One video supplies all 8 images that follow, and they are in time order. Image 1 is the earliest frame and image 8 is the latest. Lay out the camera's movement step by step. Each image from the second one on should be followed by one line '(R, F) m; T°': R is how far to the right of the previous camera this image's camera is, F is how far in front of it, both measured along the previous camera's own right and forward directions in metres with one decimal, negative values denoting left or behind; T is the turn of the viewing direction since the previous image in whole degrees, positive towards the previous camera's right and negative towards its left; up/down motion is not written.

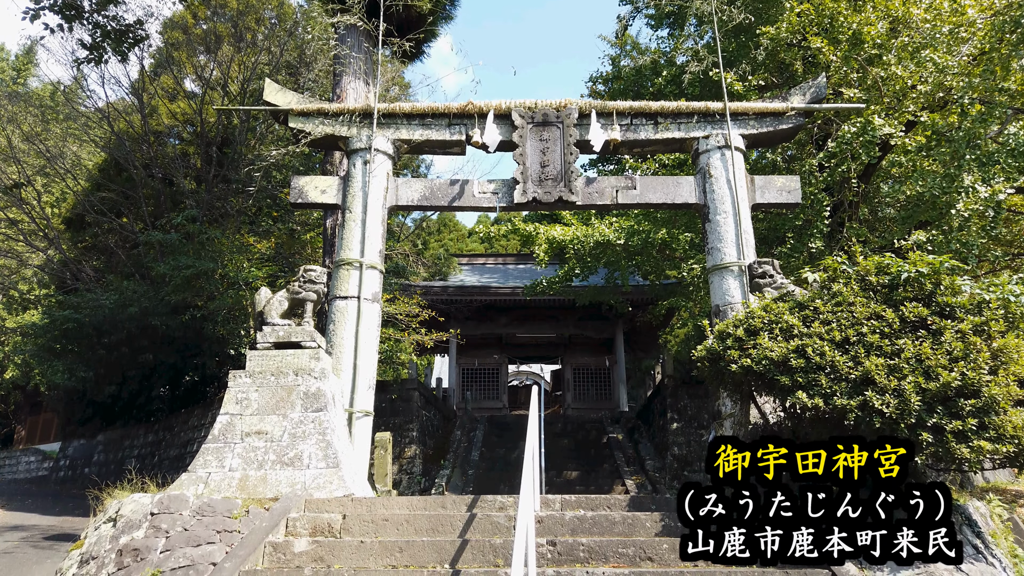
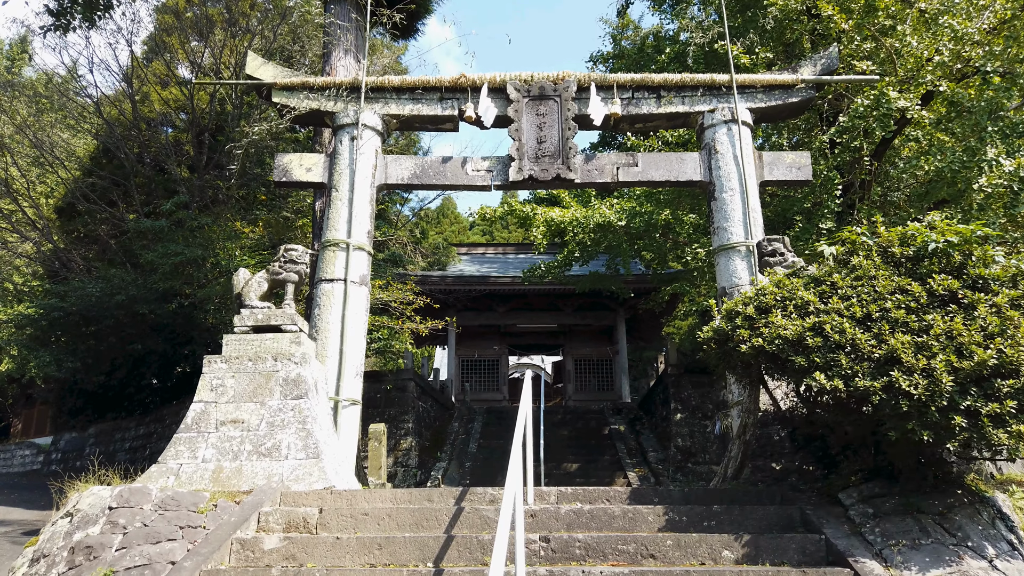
(+0.1, +0.4) m; 0°
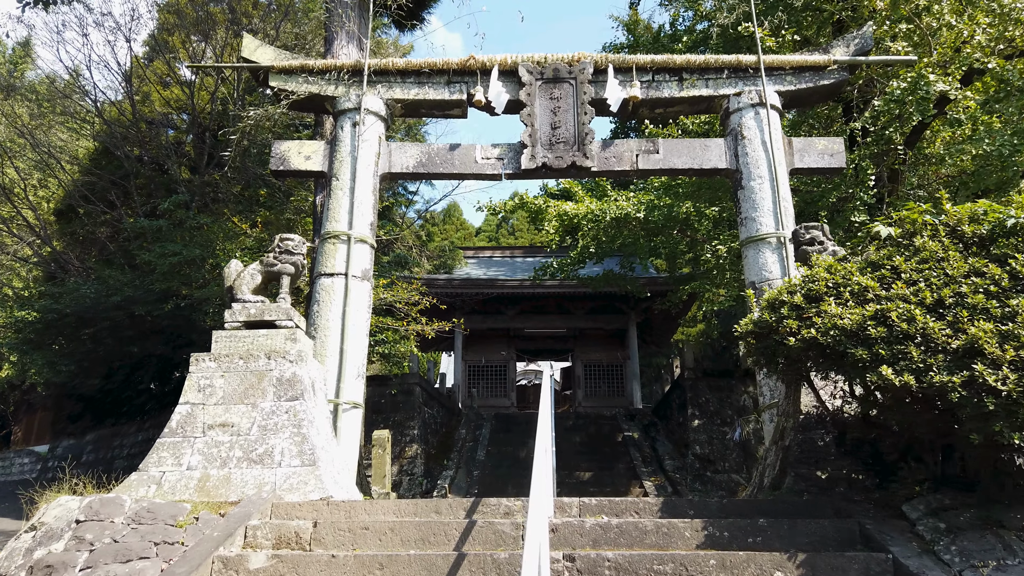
(-0.1, +0.5) m; 0°
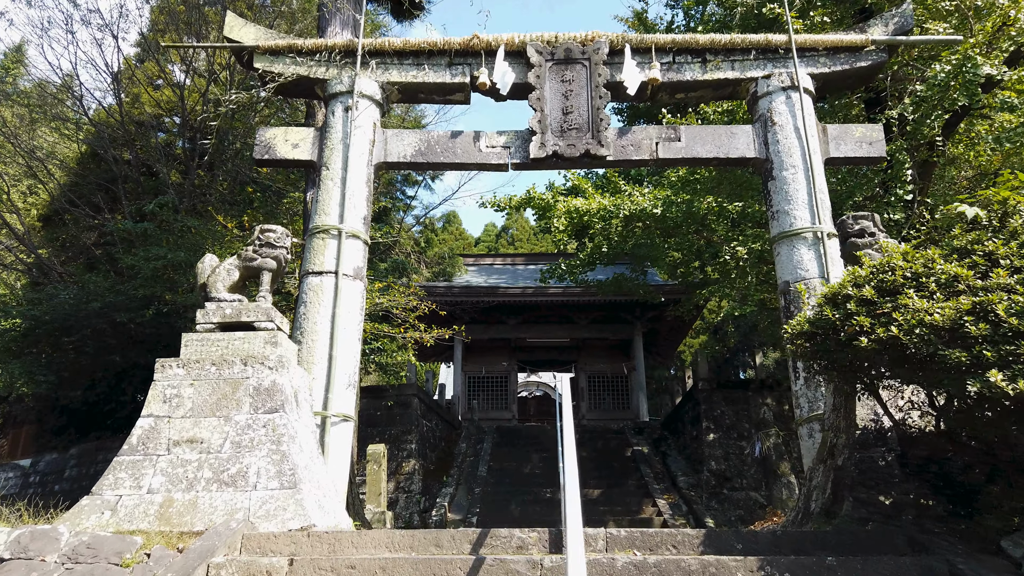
(-0.1, +0.7) m; 0°
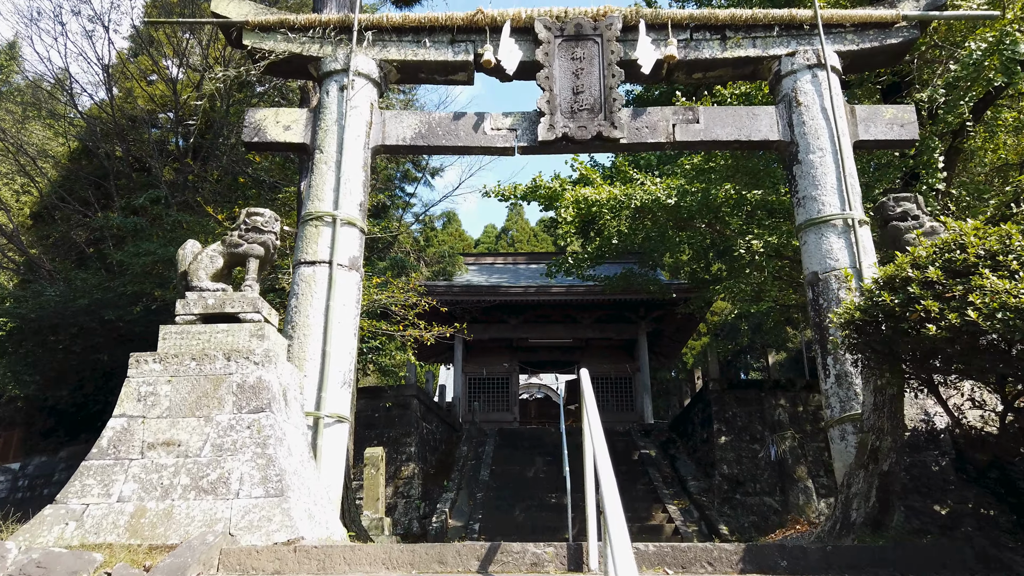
(-0.1, +0.4) m; 0°
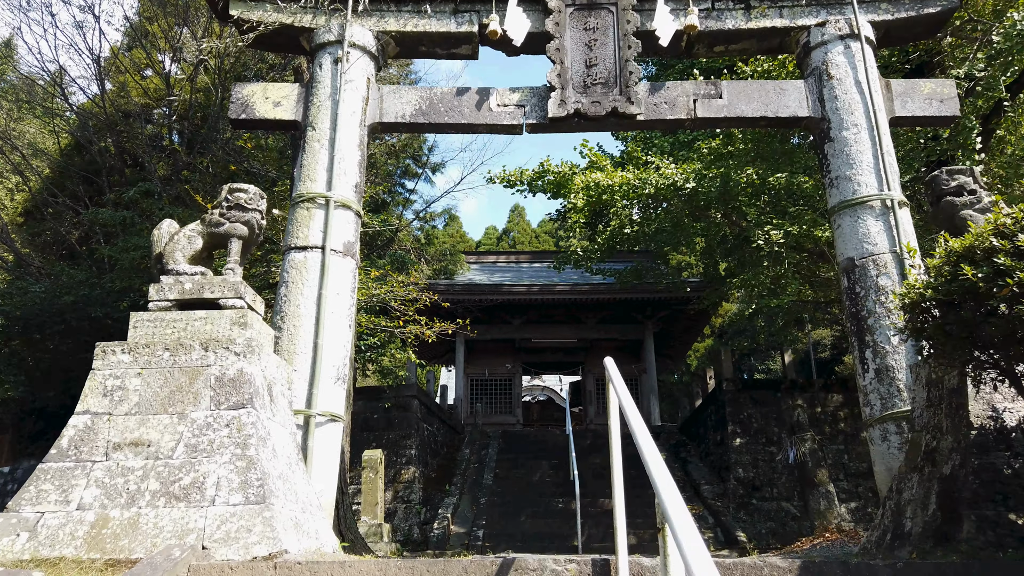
(-0.1, +0.5) m; 0°
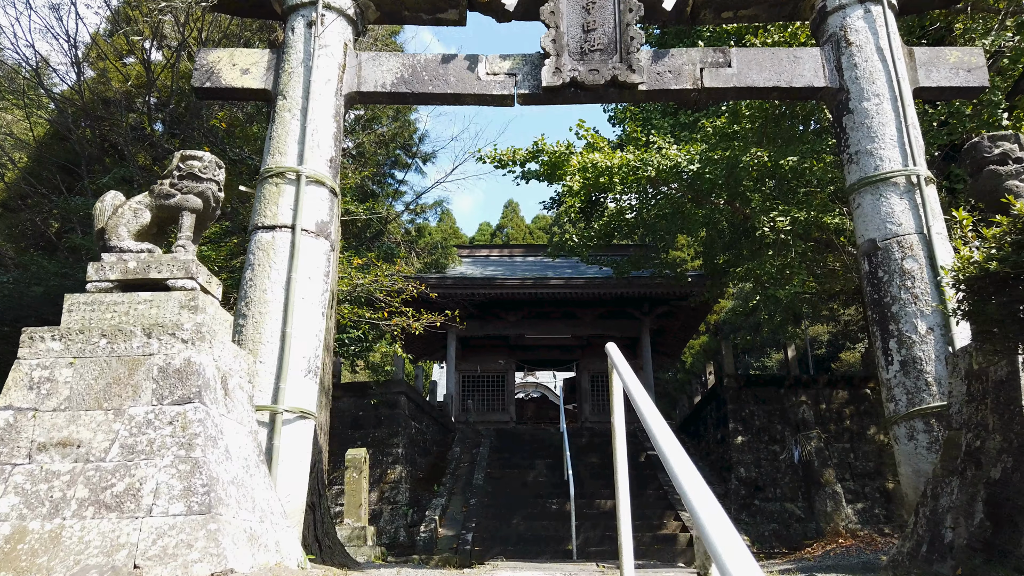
(0.0, +0.5) m; 0°
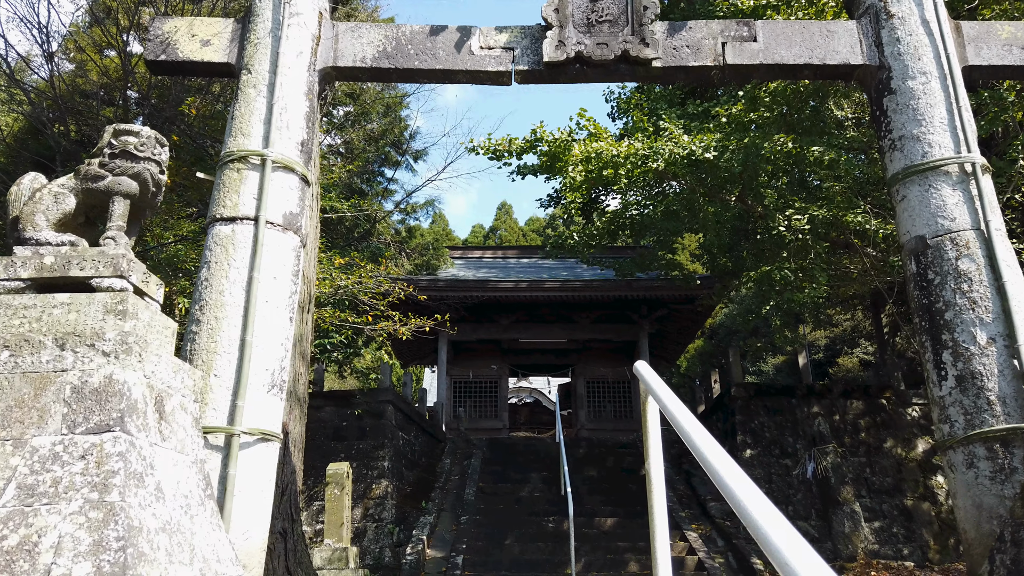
(0.0, +0.6) m; +1°
